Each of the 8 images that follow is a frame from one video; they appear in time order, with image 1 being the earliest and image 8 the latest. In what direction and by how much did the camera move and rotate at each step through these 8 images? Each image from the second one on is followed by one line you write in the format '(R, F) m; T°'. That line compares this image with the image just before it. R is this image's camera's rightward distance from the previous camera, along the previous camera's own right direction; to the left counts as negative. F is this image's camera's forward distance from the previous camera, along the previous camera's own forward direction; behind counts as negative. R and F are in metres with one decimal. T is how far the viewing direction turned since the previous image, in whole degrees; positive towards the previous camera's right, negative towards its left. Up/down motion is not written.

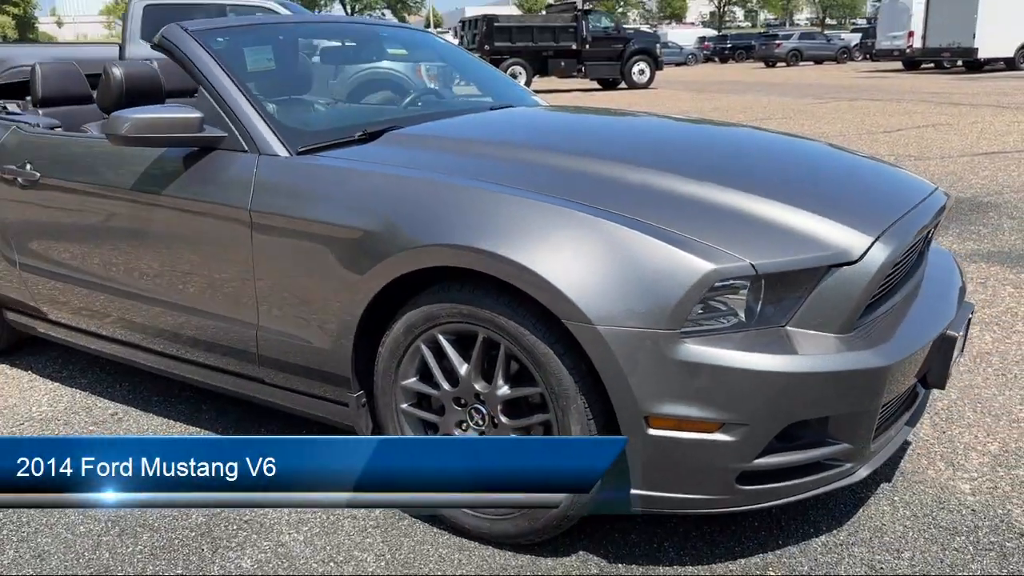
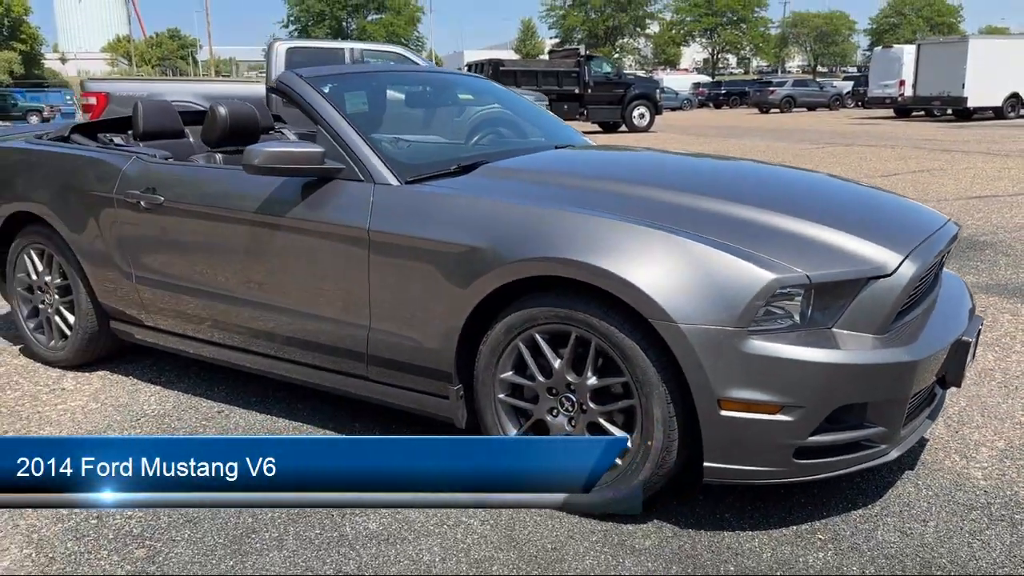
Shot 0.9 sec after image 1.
(-0.3, -0.4) m; 0°
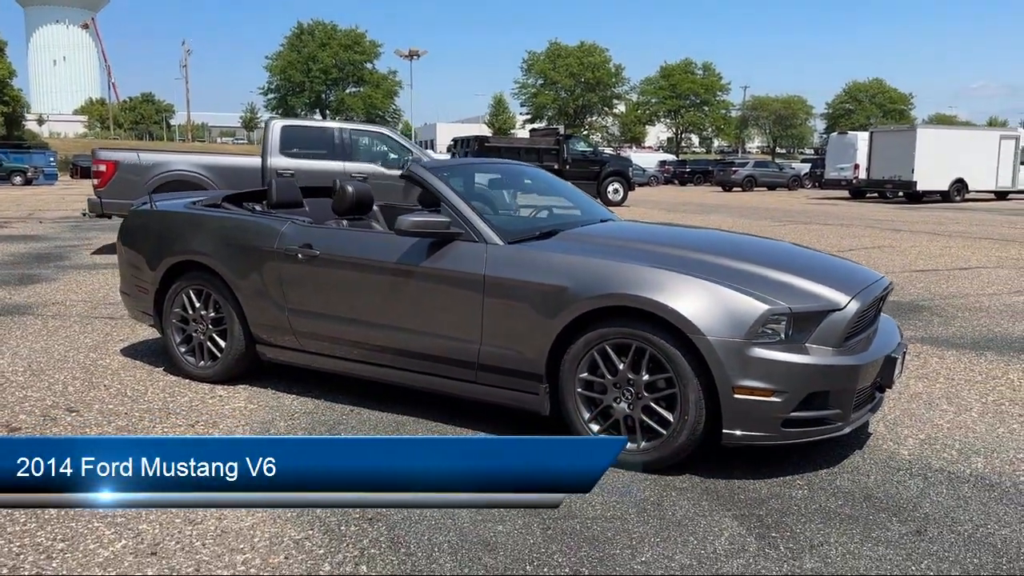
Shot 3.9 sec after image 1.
(-0.6, -1.3) m; +2°
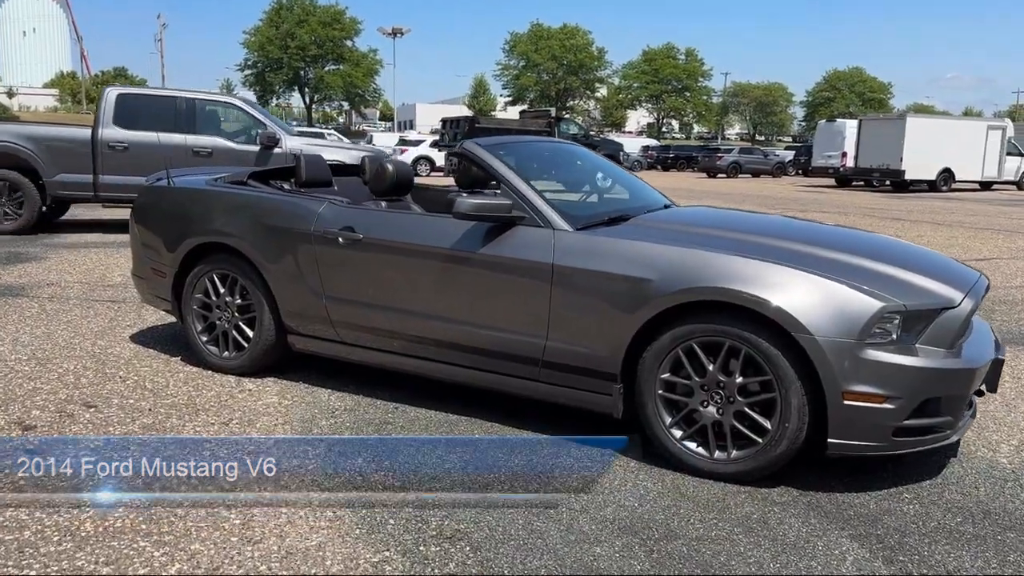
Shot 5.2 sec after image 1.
(-0.5, +0.4) m; +2°
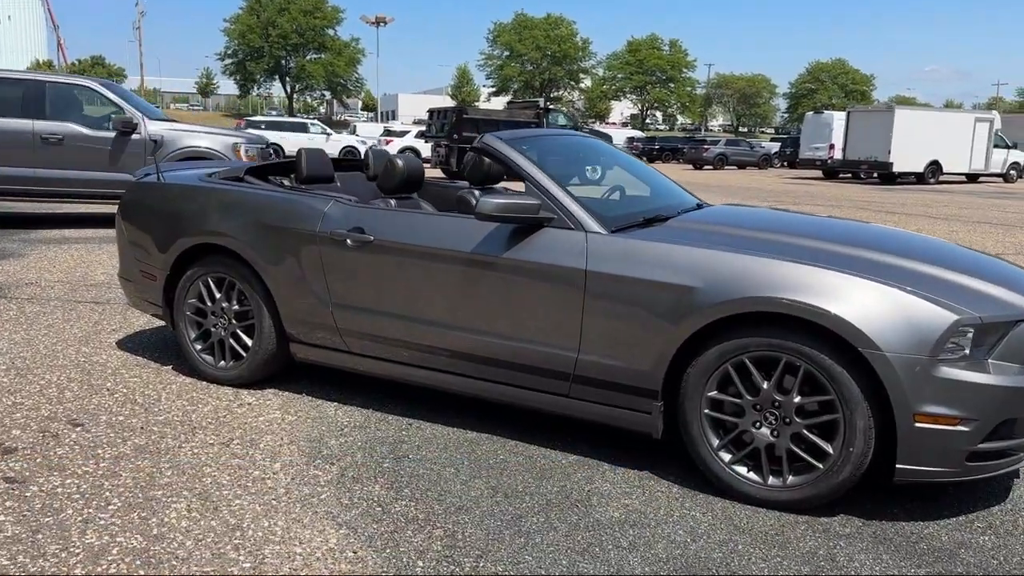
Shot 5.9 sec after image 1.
(-0.2, +0.4) m; +1°
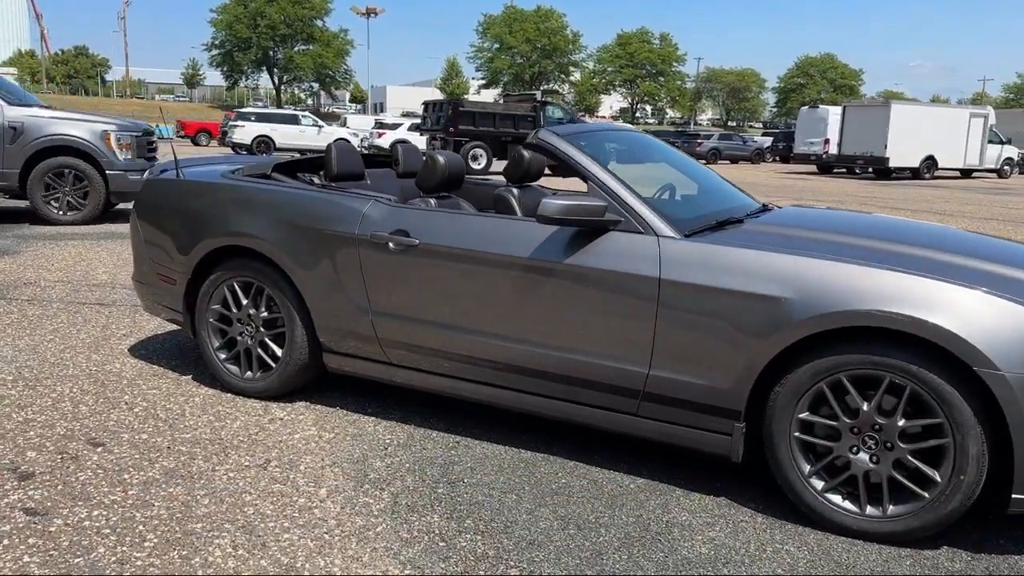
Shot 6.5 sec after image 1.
(-0.3, +0.3) m; +1°
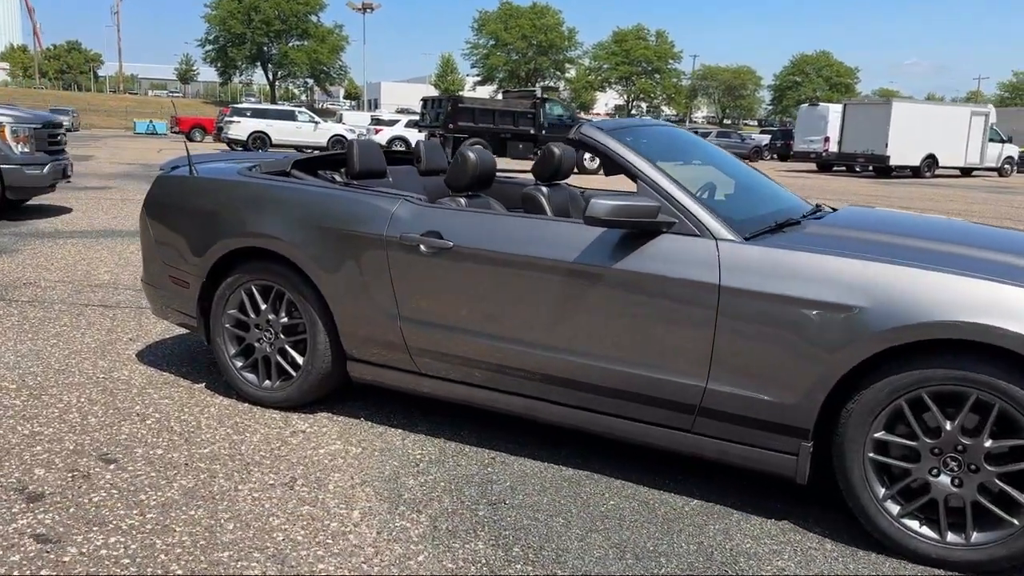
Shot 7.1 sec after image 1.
(-0.2, +0.2) m; 0°
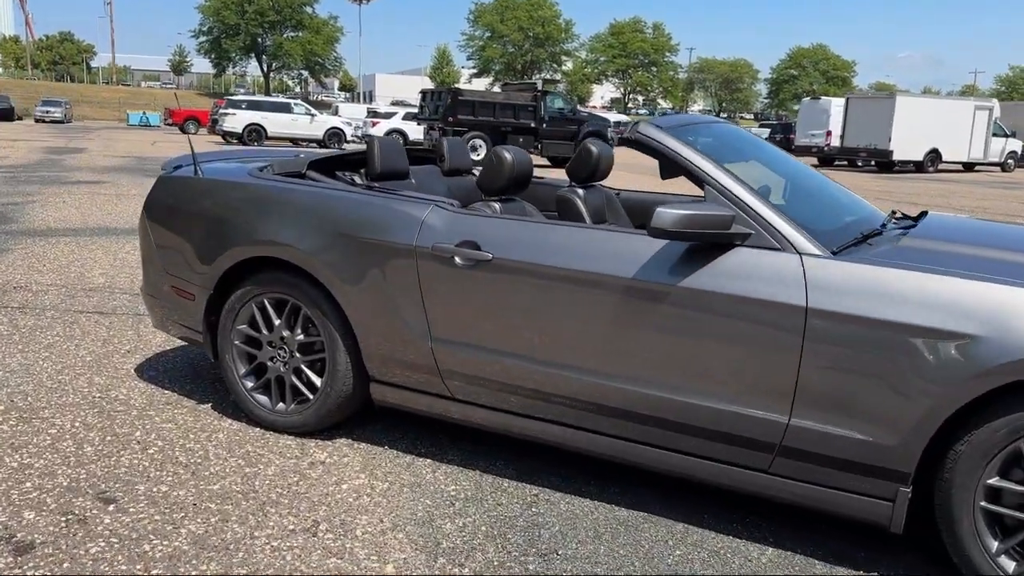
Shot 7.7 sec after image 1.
(-0.2, +0.4) m; 0°
